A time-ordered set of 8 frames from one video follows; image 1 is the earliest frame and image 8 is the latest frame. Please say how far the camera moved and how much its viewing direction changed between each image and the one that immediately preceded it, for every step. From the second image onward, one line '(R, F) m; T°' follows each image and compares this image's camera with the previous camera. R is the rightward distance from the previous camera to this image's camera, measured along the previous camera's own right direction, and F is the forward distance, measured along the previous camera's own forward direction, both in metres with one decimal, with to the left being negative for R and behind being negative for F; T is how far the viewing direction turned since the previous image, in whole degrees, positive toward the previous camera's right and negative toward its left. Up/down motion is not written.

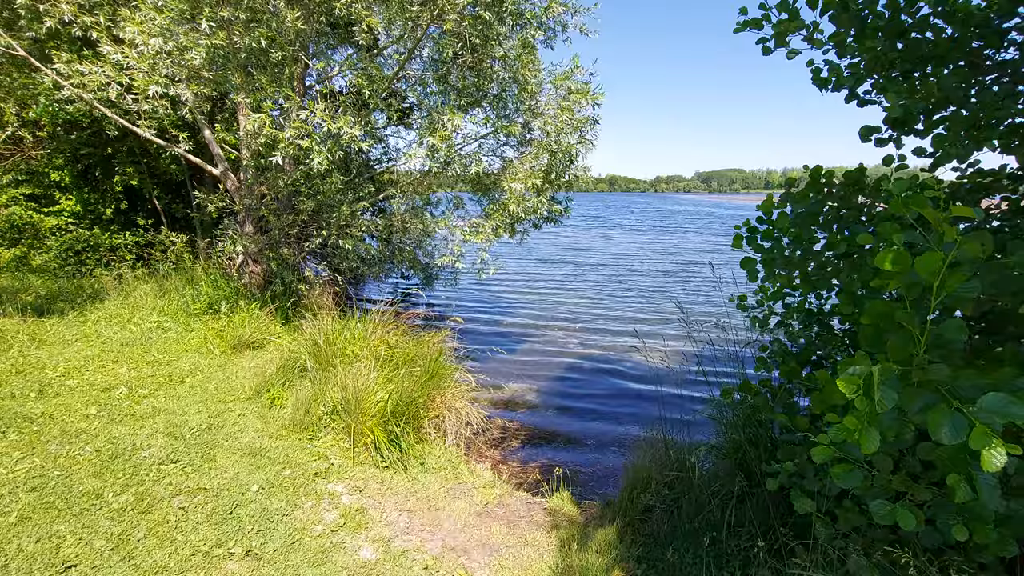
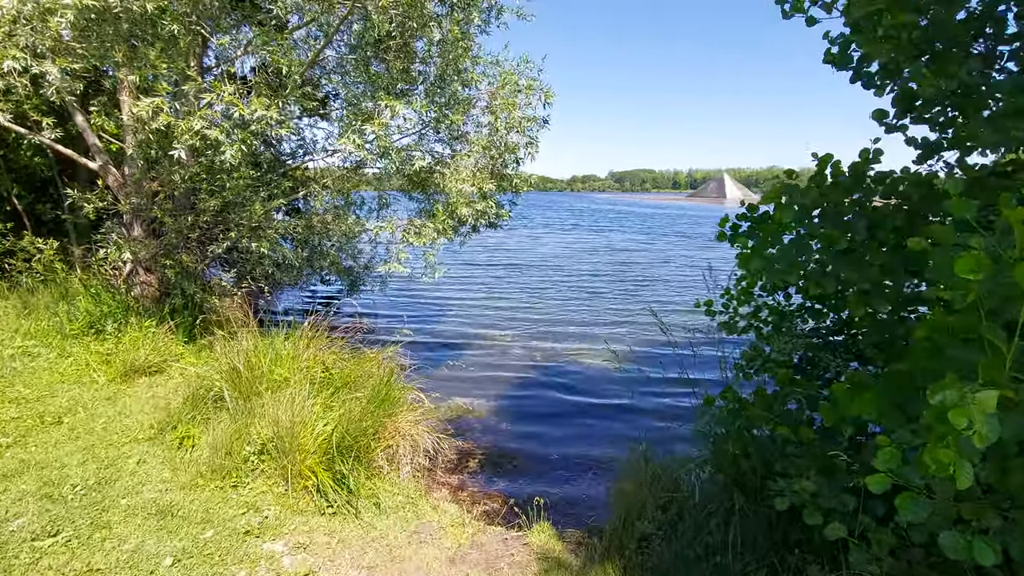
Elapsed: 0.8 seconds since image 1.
(-0.3, +0.5) m; +9°
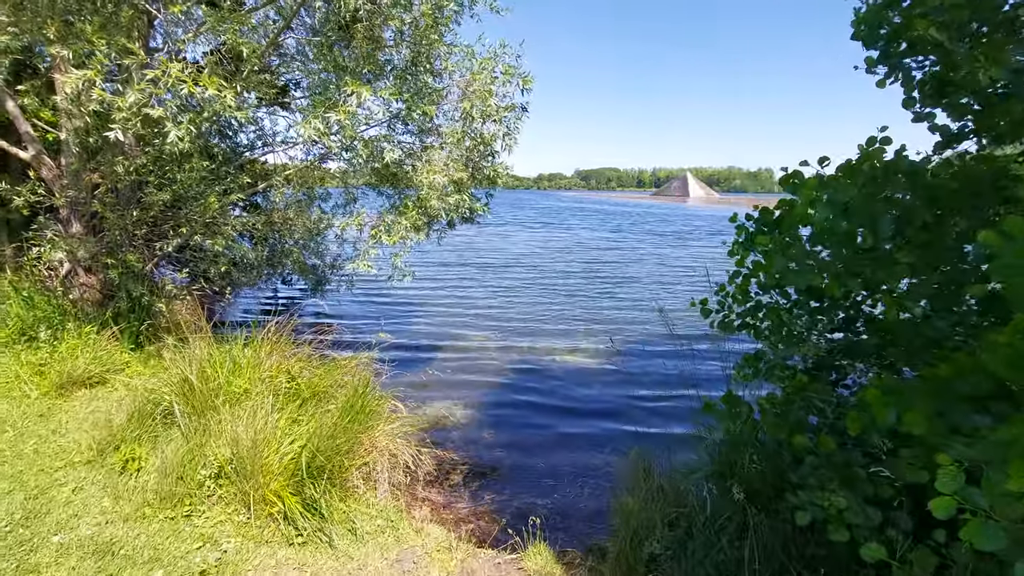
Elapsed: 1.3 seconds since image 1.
(-0.2, +0.3) m; +4°
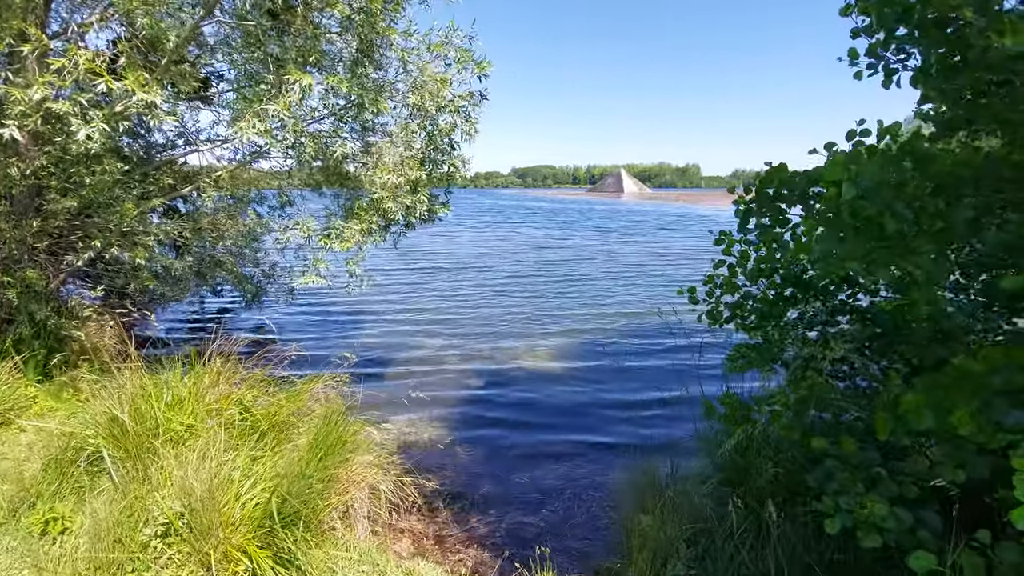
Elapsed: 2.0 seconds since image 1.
(-0.3, +0.3) m; +7°
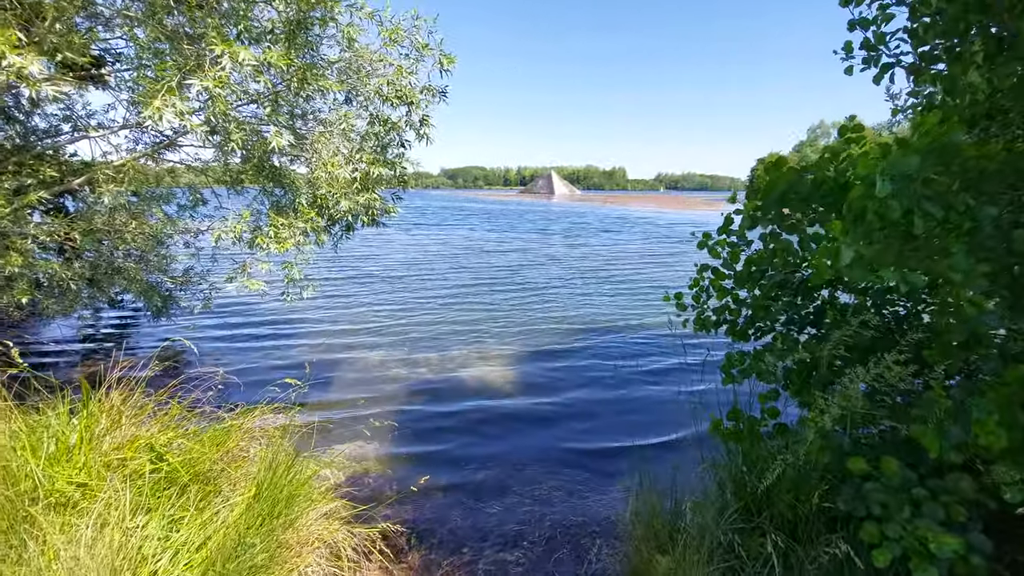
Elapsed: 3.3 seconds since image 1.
(-0.3, +0.5) m; +8°
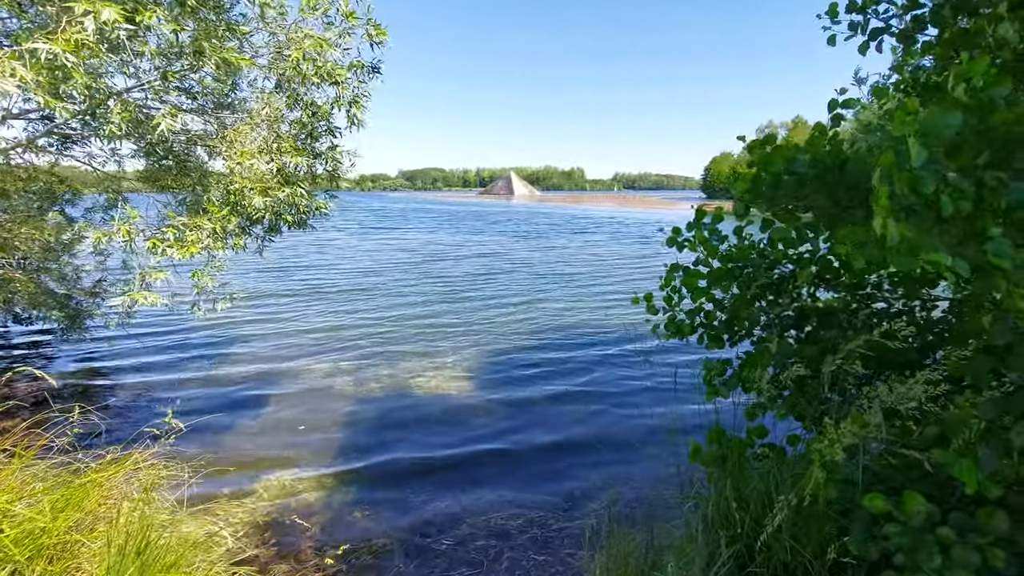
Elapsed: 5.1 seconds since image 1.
(+0.1, +0.5) m; +4°
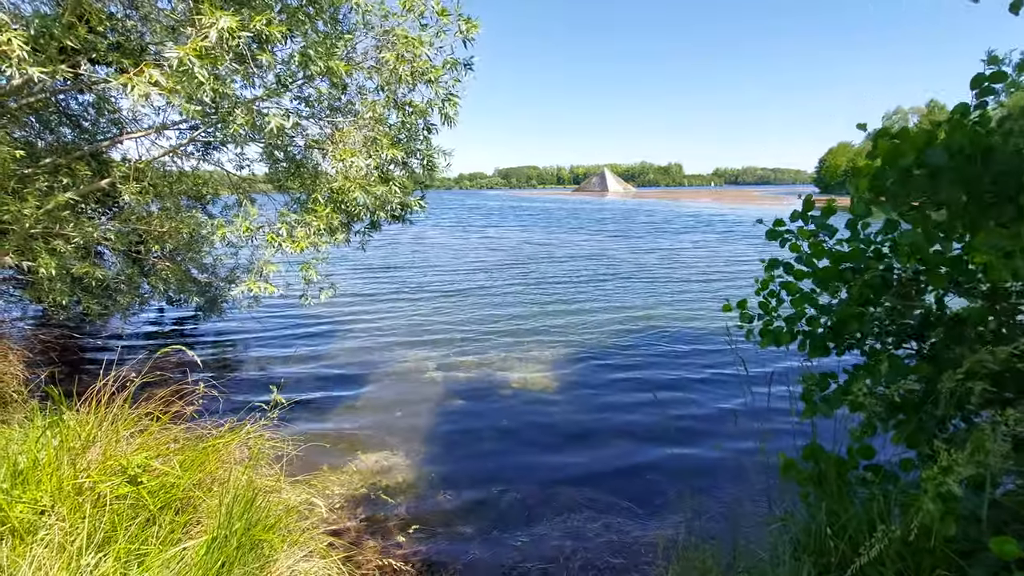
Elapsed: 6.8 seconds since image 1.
(+0.1, 0.0) m; -10°
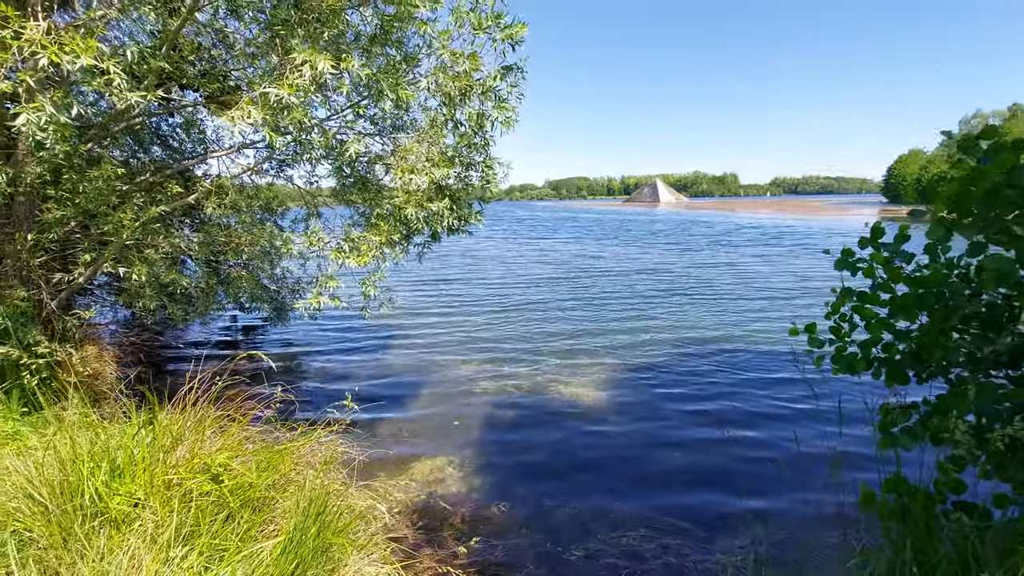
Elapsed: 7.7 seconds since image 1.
(-0.1, 0.0) m; -5°
